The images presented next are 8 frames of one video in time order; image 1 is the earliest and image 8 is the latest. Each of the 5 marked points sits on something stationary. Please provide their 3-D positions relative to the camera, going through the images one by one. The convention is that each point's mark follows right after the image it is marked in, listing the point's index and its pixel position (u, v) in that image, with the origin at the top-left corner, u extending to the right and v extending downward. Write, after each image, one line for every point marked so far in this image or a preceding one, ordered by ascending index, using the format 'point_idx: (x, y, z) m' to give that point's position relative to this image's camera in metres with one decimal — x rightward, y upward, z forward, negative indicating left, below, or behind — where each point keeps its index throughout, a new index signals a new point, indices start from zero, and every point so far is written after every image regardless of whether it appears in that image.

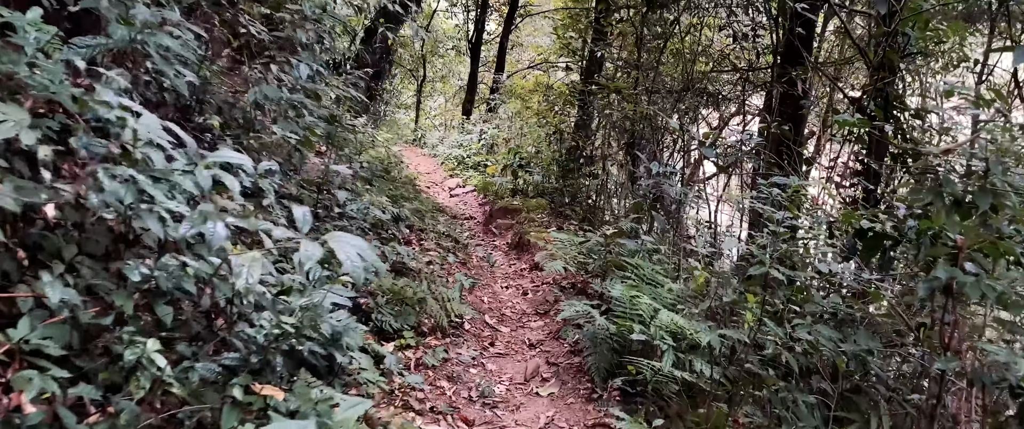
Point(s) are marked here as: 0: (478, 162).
0: (-0.3, +0.5, +8.5) m
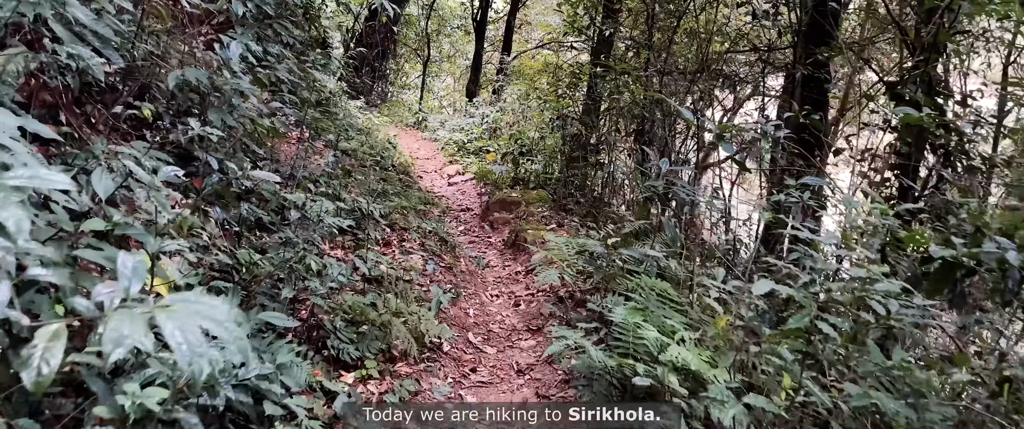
0: (-0.3, +0.6, +8.1) m
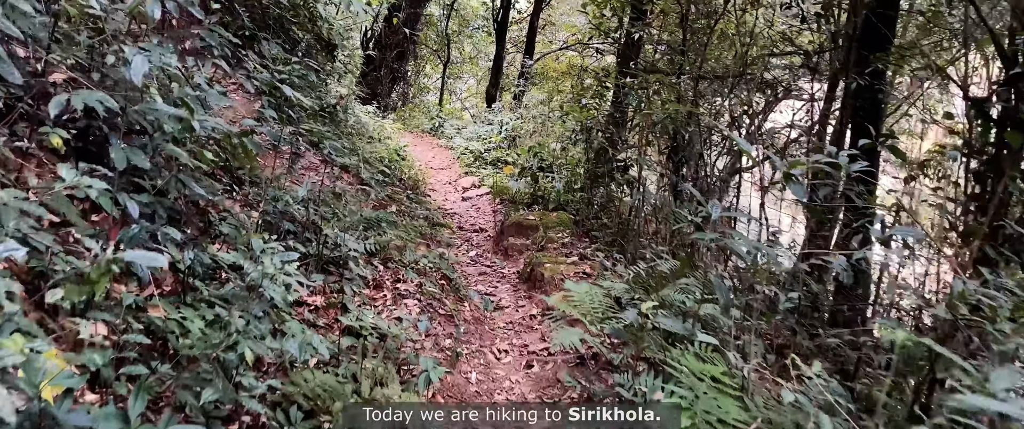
0: (-0.1, +0.5, +7.5) m
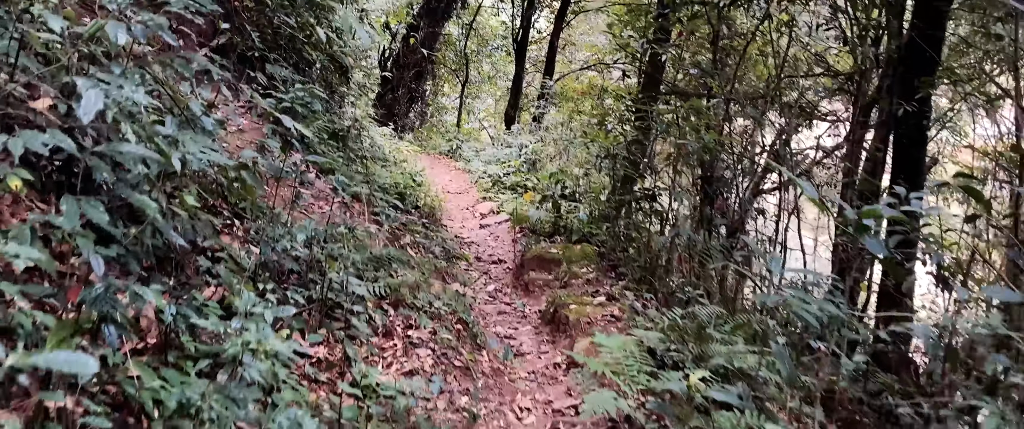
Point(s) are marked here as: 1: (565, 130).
0: (0.0, +0.3, +7.3) m
1: (+0.4, +0.7, +6.9) m
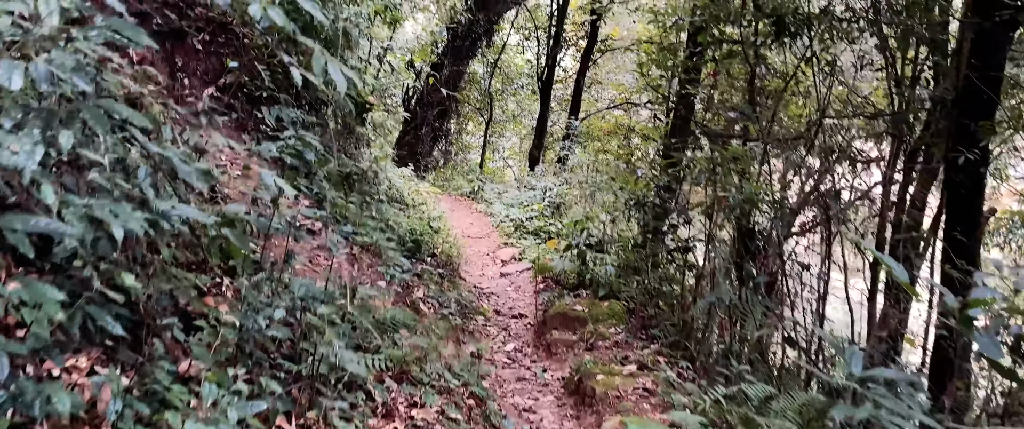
0: (+0.2, -0.1, +7.0) m
1: (+0.6, +0.3, +6.6) m
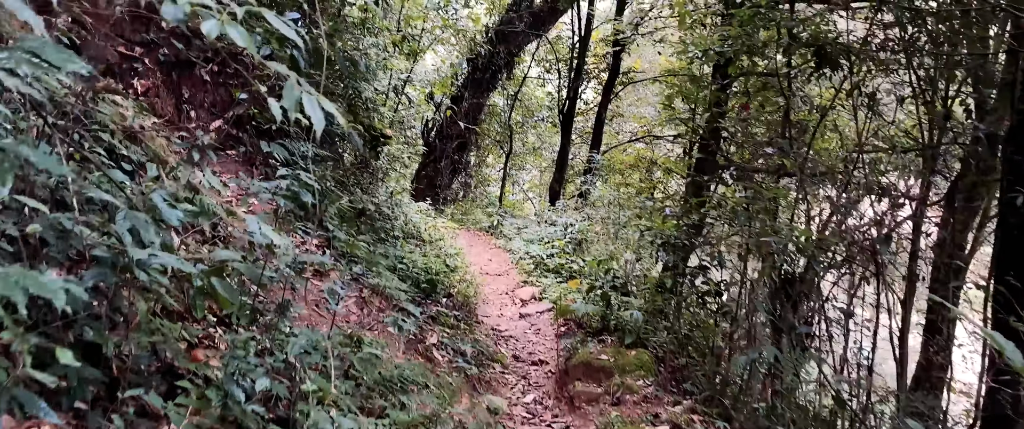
0: (+0.4, -0.4, +6.7) m
1: (+0.8, 0.0, +6.3) m
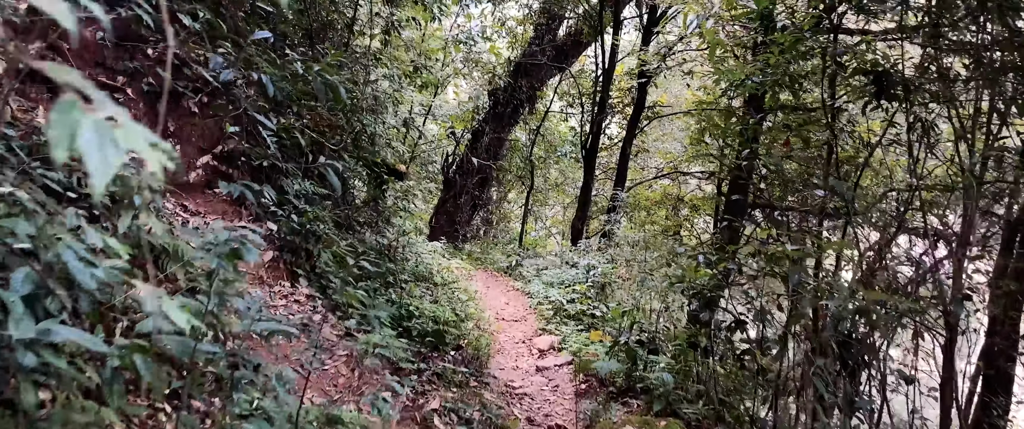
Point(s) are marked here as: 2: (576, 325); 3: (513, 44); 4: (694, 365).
0: (+0.5, -0.7, +6.2) m
1: (+0.9, -0.3, +5.9) m
2: (+0.5, -0.8, +6.0) m
3: (0.0, +2.2, +11.2) m
4: (+0.9, -0.7, +4.2) m
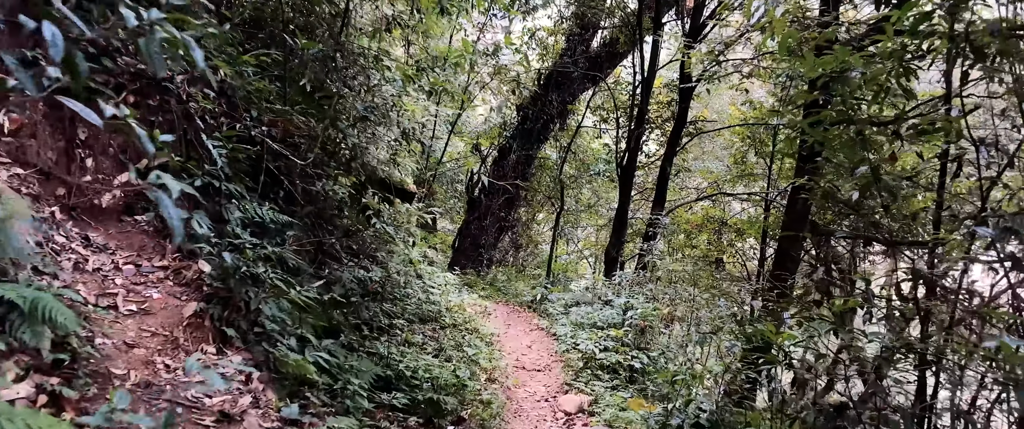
0: (+0.6, -0.9, +5.2) m
1: (+1.0, -0.4, +4.8) m
2: (+0.6, -1.0, +4.9) m
3: (+0.4, +1.9, +10.3) m
4: (+0.9, -0.9, +3.1) m
